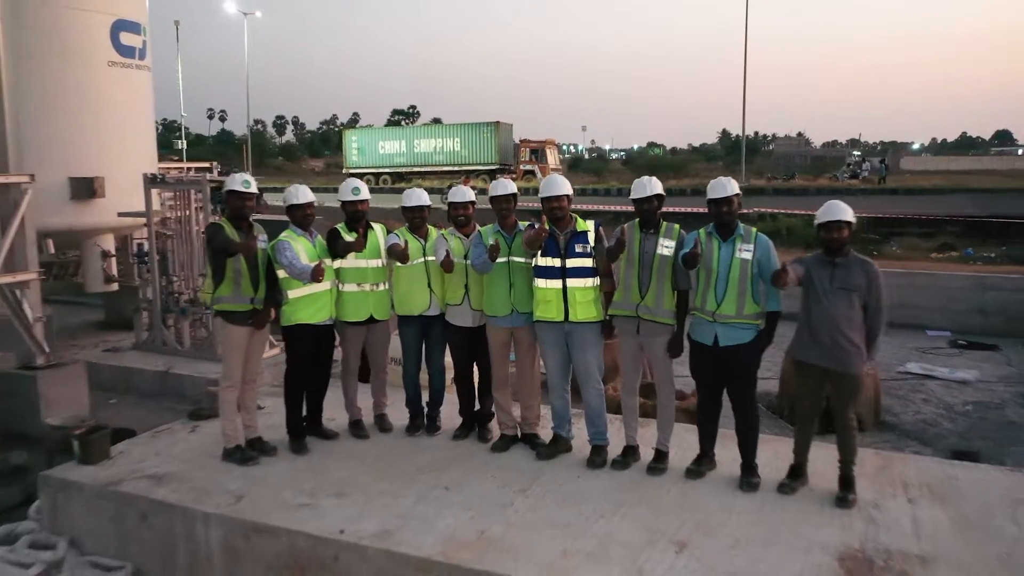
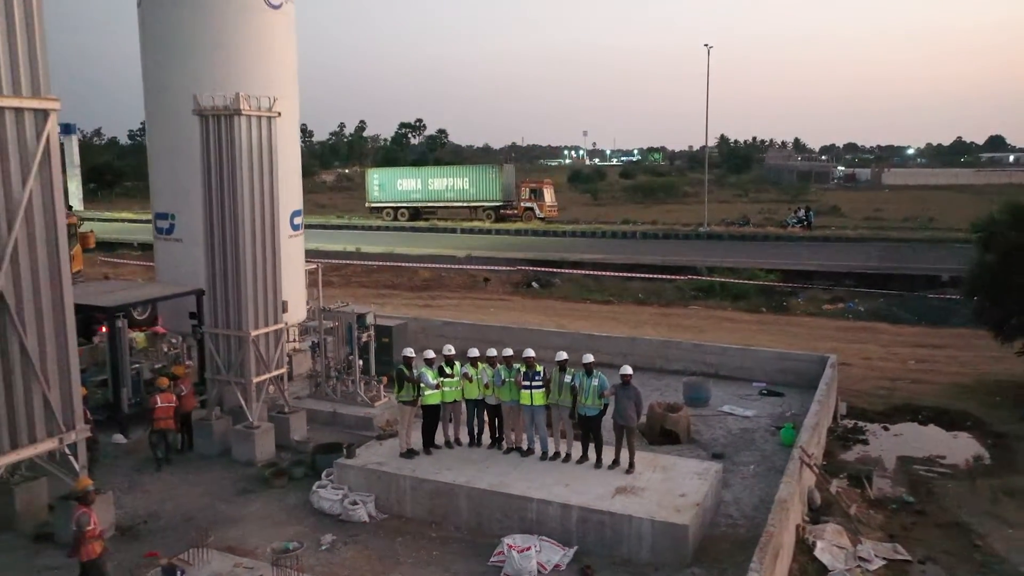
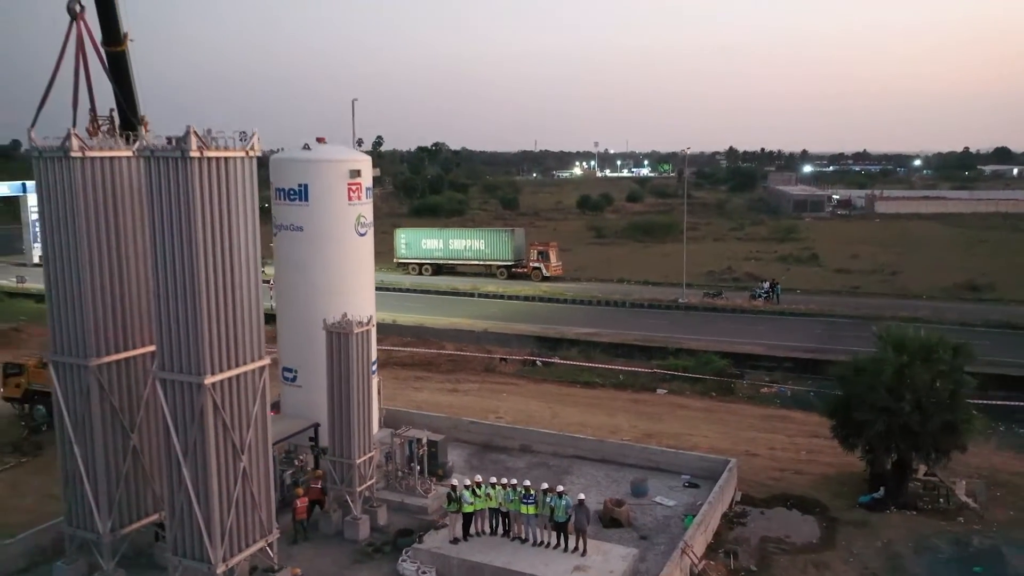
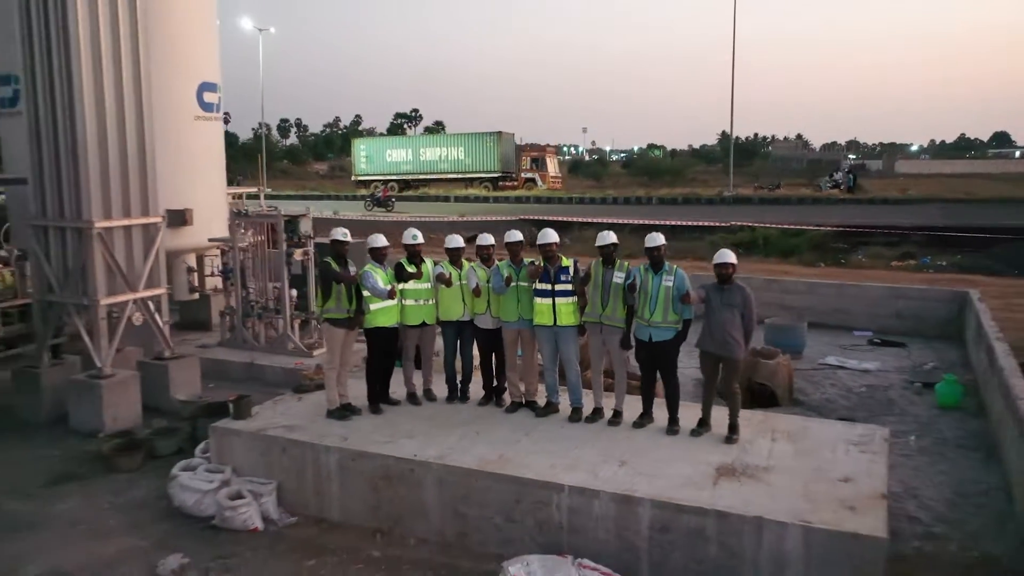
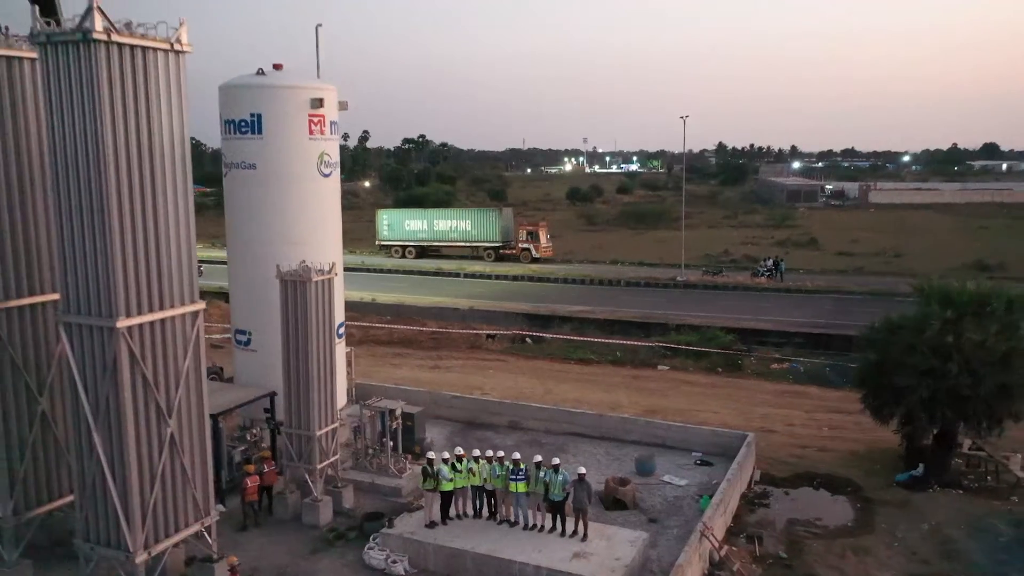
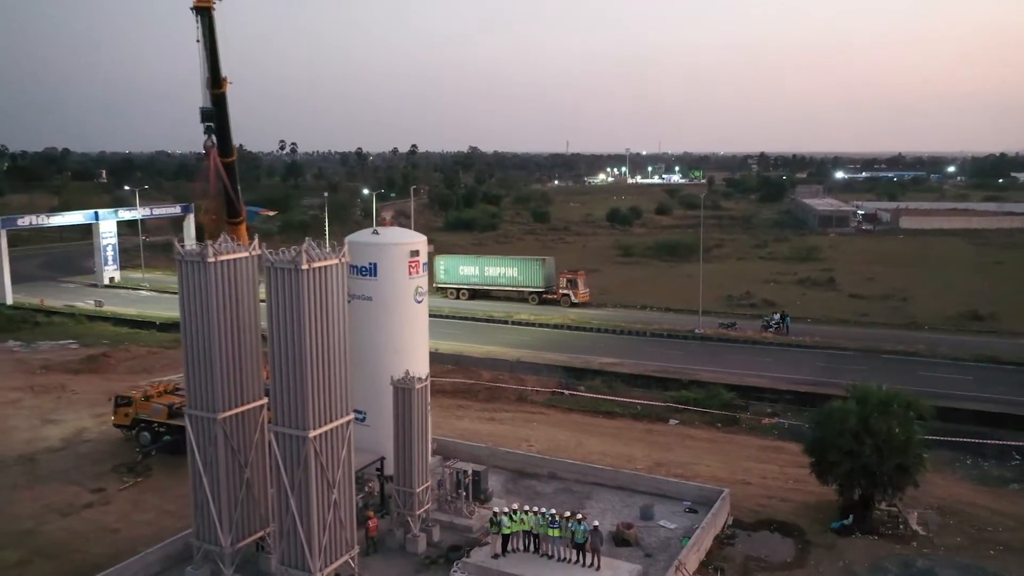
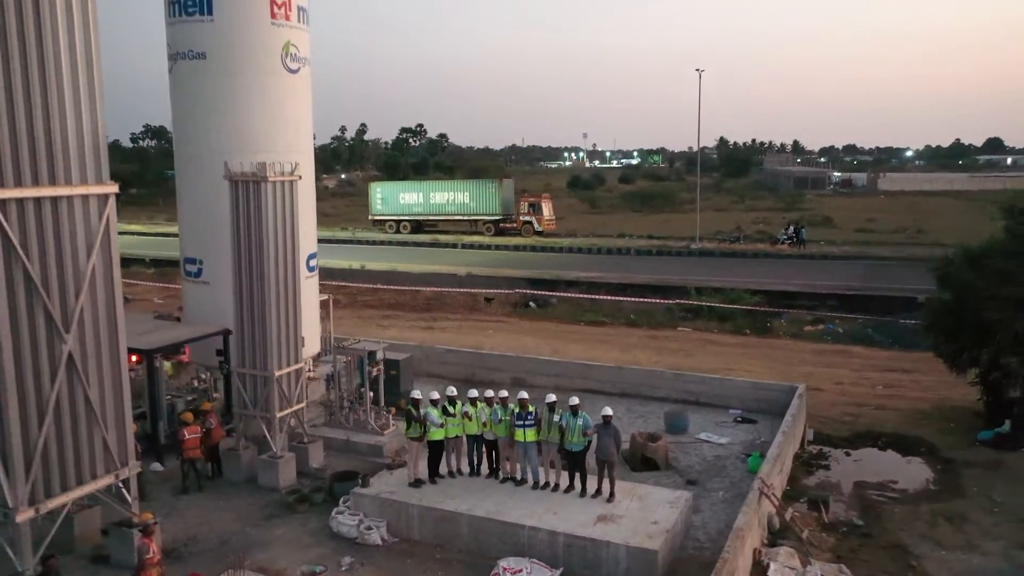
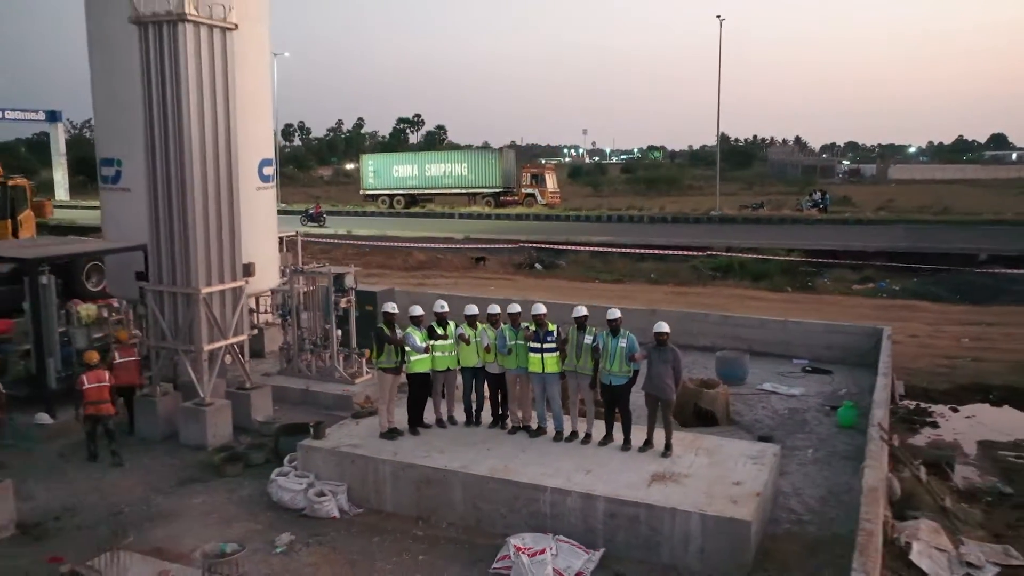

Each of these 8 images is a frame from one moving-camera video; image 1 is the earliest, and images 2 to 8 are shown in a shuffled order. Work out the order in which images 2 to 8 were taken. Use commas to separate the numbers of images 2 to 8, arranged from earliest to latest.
4, 8, 2, 7, 5, 3, 6
